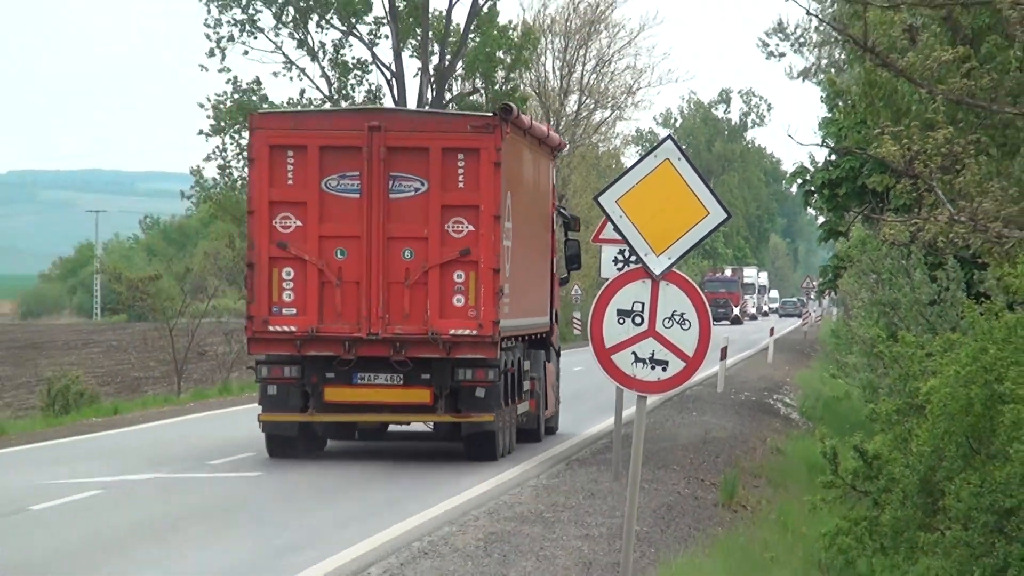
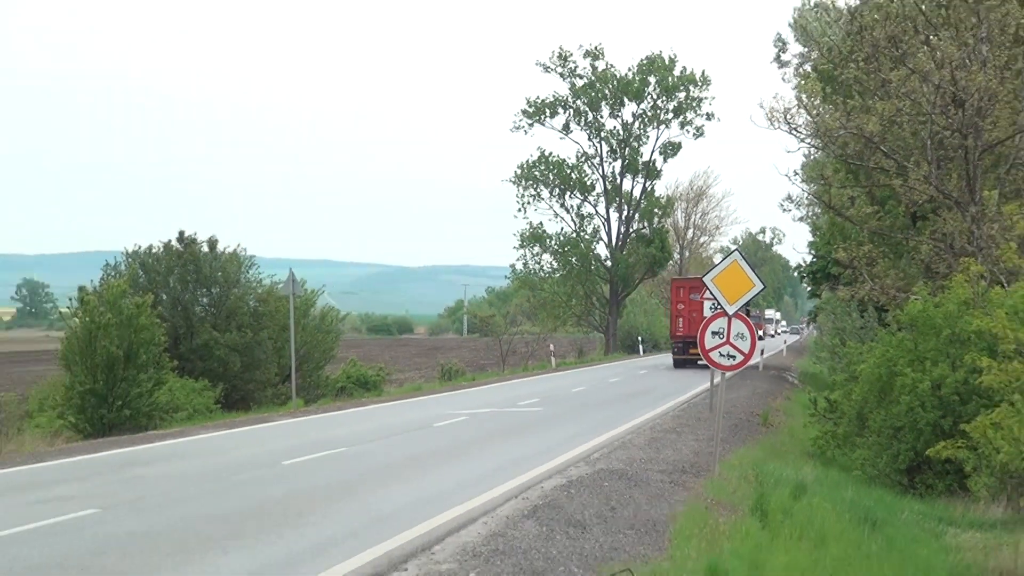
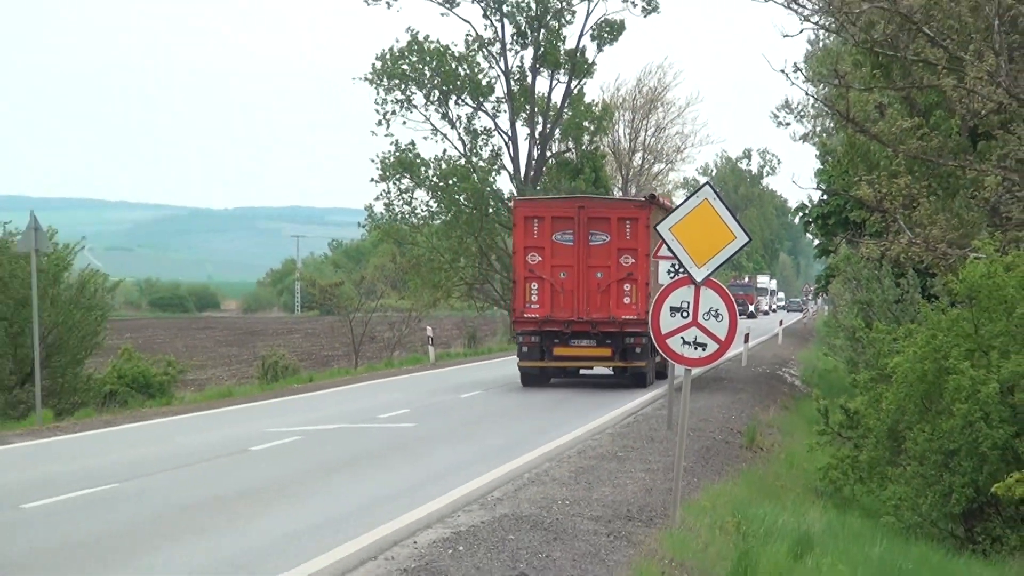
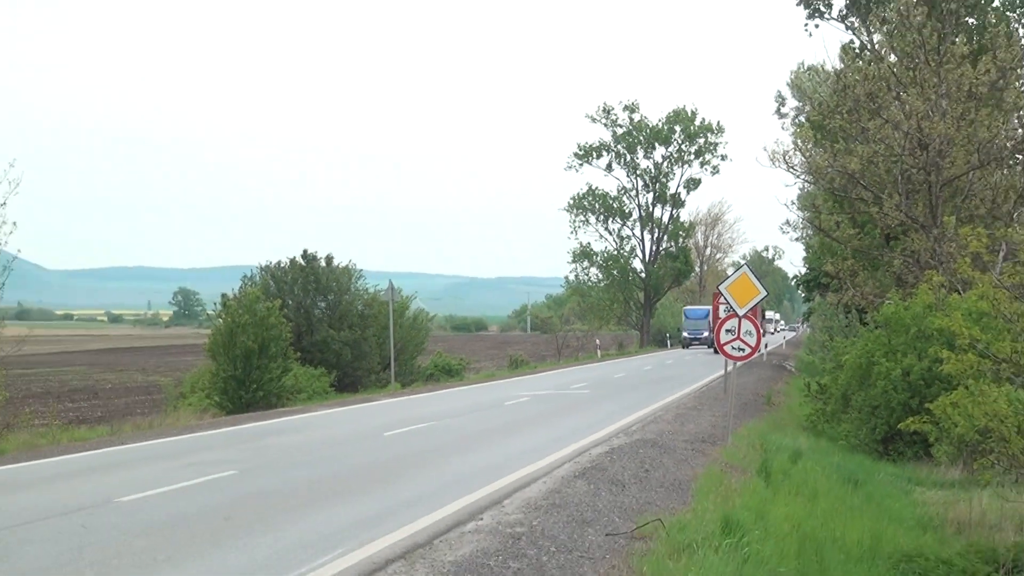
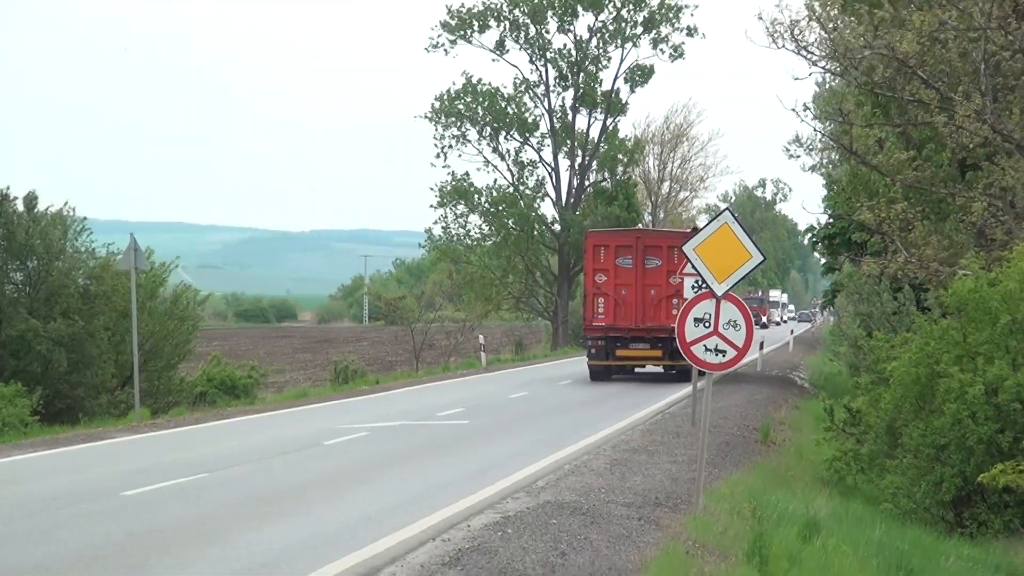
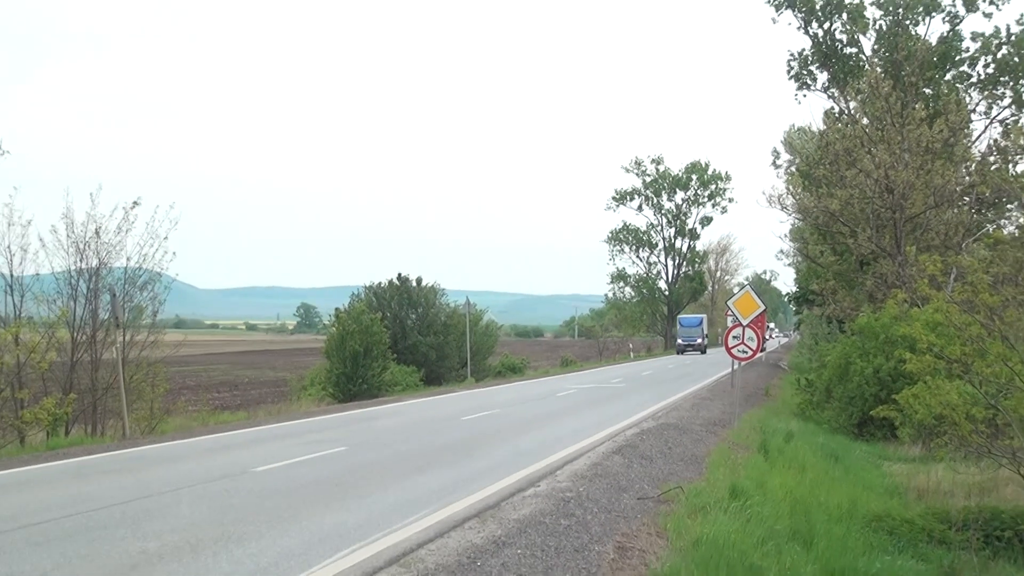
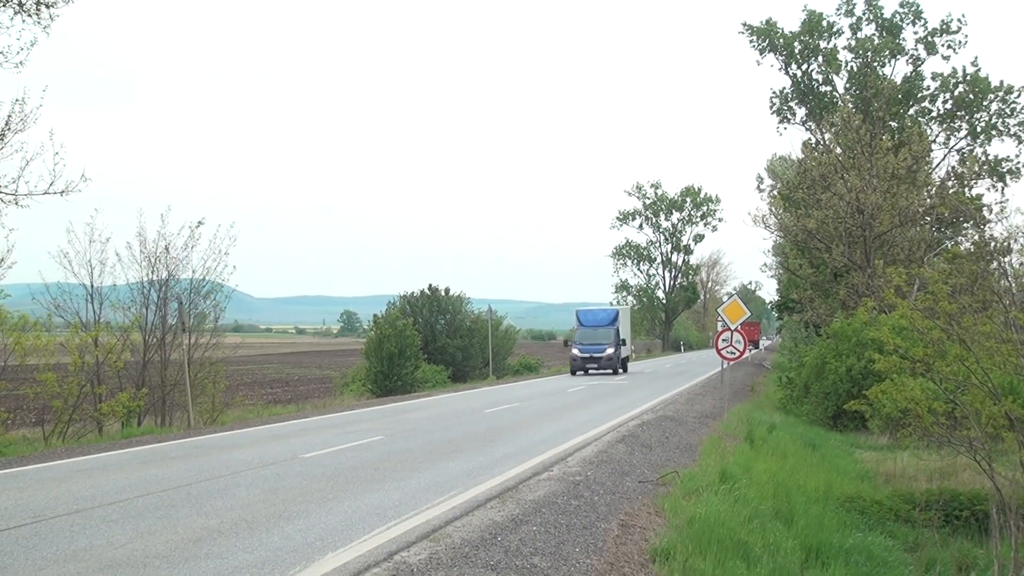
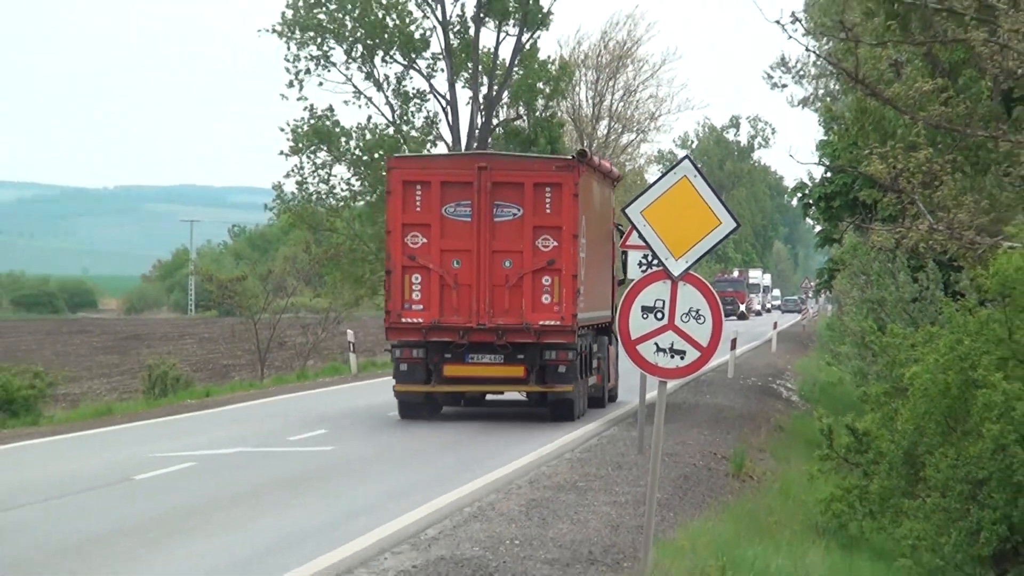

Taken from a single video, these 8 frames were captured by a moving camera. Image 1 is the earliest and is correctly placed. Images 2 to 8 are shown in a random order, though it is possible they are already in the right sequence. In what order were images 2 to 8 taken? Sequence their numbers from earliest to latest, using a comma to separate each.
8, 3, 5, 2, 4, 6, 7
